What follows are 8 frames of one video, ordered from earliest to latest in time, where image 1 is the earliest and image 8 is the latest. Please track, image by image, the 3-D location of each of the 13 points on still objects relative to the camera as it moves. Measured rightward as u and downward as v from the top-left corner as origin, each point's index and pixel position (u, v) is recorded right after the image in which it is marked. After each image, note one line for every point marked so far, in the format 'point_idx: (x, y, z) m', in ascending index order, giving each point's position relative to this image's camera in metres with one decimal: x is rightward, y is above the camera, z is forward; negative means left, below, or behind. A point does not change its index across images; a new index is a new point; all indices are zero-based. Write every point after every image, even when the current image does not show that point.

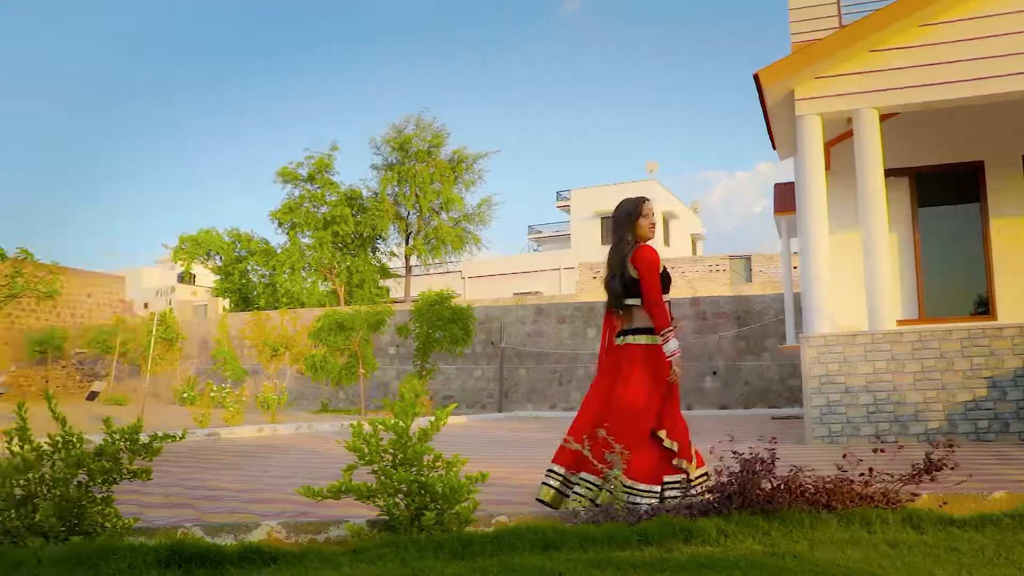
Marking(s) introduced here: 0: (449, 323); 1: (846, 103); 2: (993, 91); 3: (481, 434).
0: (-1.0, -0.6, +12.5) m
1: (+3.1, +1.7, +7.2) m
2: (+4.3, +1.7, +6.9) m
3: (-0.4, -2.0, +10.7) m
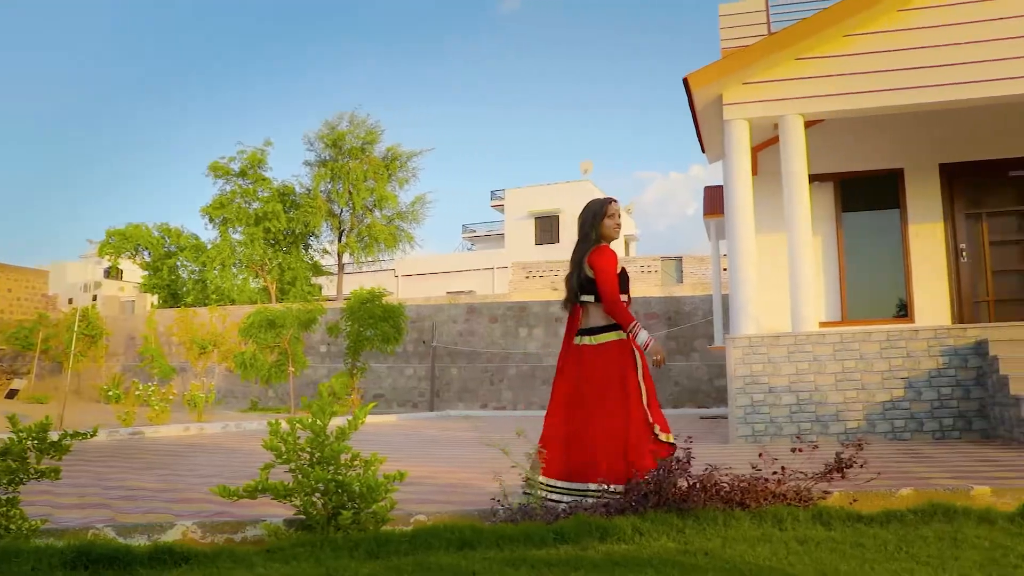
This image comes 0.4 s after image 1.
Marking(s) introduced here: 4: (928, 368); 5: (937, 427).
0: (-2.1, -0.5, +12.3) m
1: (+2.5, +1.7, +7.4) m
2: (+3.7, +1.7, +7.1) m
3: (-1.4, -1.9, +10.5) m
4: (+3.9, -0.7, +7.3) m
5: (+3.9, -1.3, +7.2) m
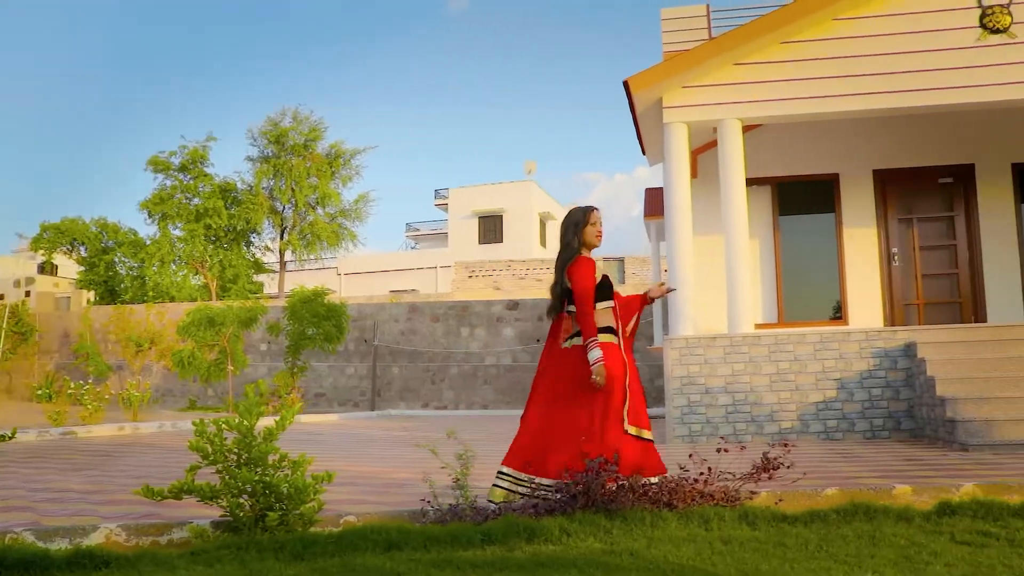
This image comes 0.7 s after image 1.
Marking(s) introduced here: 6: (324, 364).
0: (-2.9, -0.5, +12.1) m
1: (+1.9, +1.7, +7.4) m
2: (+3.1, +1.7, +7.3) m
3: (-2.1, -1.9, +10.3) m
4: (+3.3, -0.8, +7.4) m
5: (+3.3, -1.3, +7.3) m
6: (-3.3, -1.3, +13.5) m
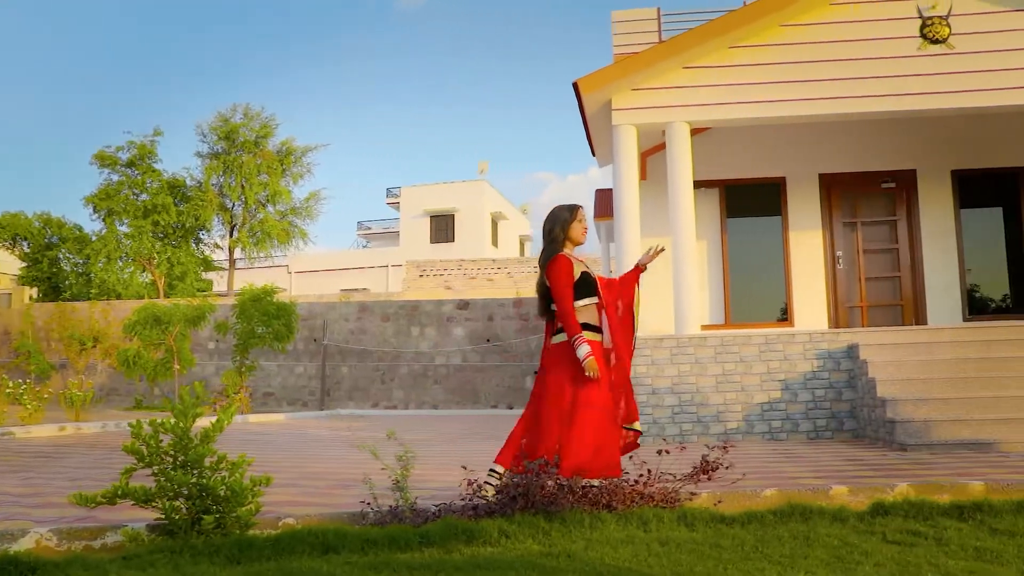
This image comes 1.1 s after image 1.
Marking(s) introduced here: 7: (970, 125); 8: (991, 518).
0: (-3.6, -0.5, +11.9) m
1: (+1.4, +1.6, +7.5) m
2: (+2.7, +1.7, +7.4) m
3: (-2.8, -1.9, +10.2) m
4: (+2.8, -0.8, +7.5) m
5: (+2.8, -1.3, +7.4) m
6: (-4.1, -1.3, +13.2) m
7: (+5.0, +1.8, +8.5) m
8: (+2.4, -1.2, +3.9) m
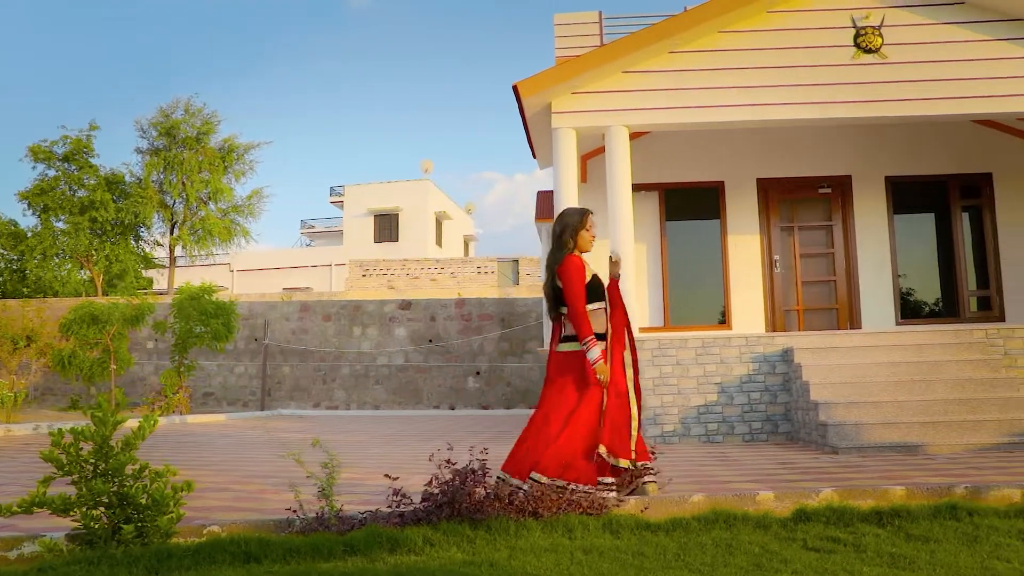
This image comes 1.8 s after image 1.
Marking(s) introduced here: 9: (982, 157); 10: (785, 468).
0: (-4.5, -0.4, +11.6) m
1: (+0.9, +1.6, +7.5) m
2: (+2.1, +1.6, +7.4) m
3: (-3.5, -1.9, +9.9) m
4: (+2.2, -0.8, +7.6) m
5: (+2.2, -1.4, +7.5) m
6: (-5.0, -1.2, +12.9) m
7: (+4.3, +1.7, +8.7) m
8: (+2.0, -1.2, +4.0) m
9: (+5.2, +1.5, +8.7) m
10: (+2.2, -1.5, +6.3) m
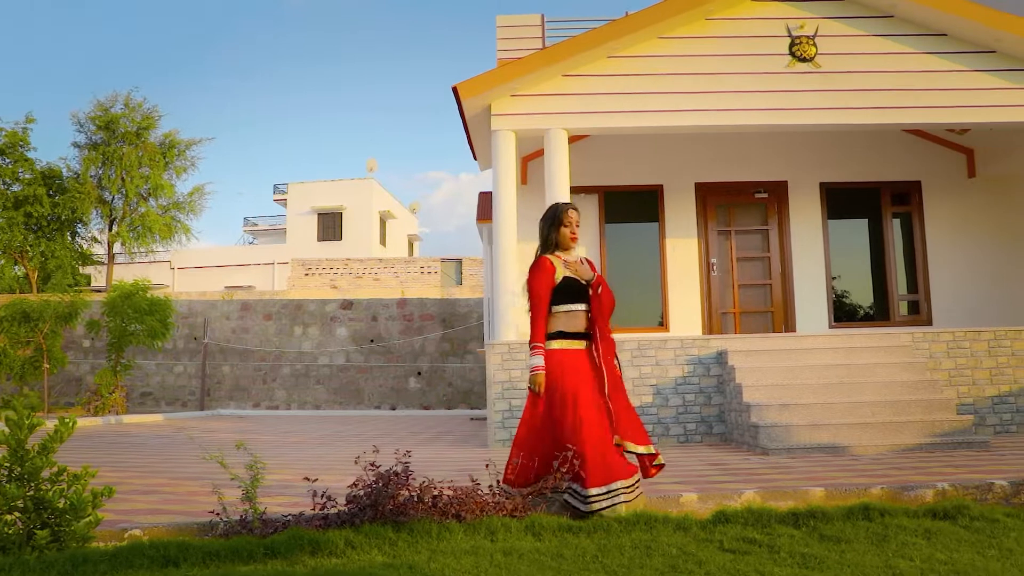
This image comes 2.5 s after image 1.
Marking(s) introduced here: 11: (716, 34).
0: (-5.3, -0.4, +11.3) m
1: (+0.3, +1.6, +7.5) m
2: (+1.5, +1.6, +7.5) m
3: (-4.3, -1.8, +9.7) m
4: (+1.6, -0.9, +7.7) m
5: (+1.6, -1.4, +7.6) m
6: (-5.8, -1.2, +12.6) m
7: (+3.7, +1.7, +8.9) m
8: (+1.6, -1.2, +4.1) m
9: (+4.6, +1.4, +8.9) m
10: (+1.7, -1.5, +6.4) m
11: (+2.0, +2.5, +7.7) m
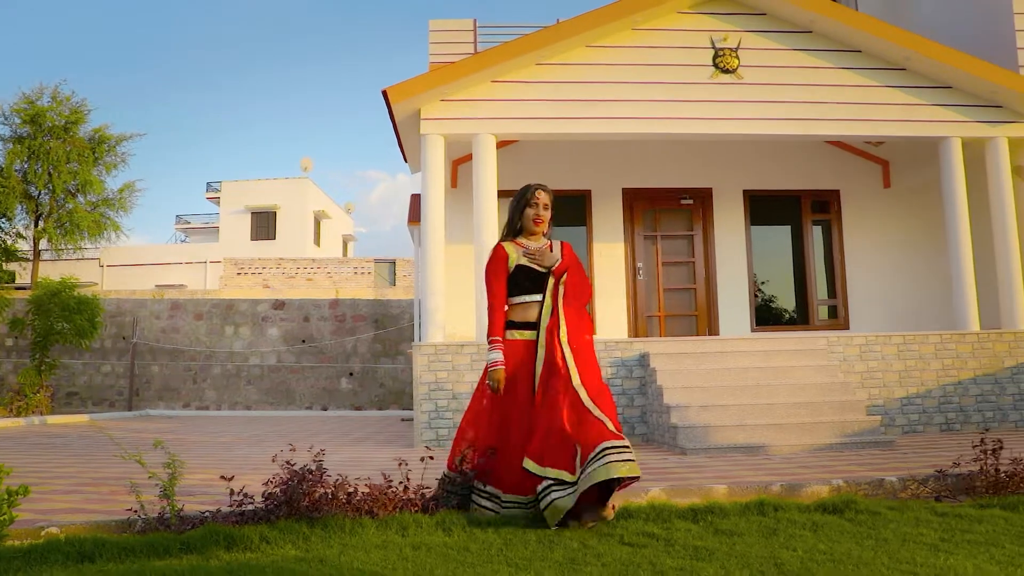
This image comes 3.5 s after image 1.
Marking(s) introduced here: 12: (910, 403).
0: (-6.2, -0.4, +11.1) m
1: (-0.4, +1.6, +7.6) m
2: (+0.8, +1.6, +7.7) m
3: (-5.1, -1.8, +9.5) m
4: (+0.9, -0.9, +7.9) m
5: (+0.9, -1.4, +7.8) m
6: (-6.9, -1.1, +12.3) m
7: (+2.9, +1.6, +9.2) m
8: (+1.1, -1.3, +4.3) m
9: (+3.8, +1.3, +9.3) m
10: (+1.0, -1.5, +6.6) m
11: (+1.3, +2.5, +7.9) m
12: (+4.0, -1.1, +7.8) m
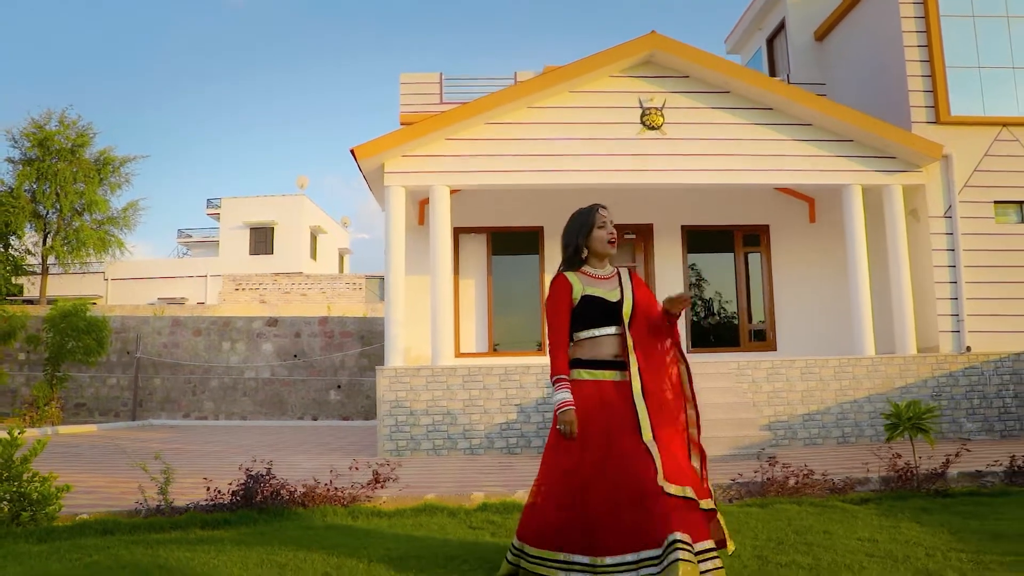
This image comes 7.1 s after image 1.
0: (-6.7, -0.7, +12.3) m
1: (-0.9, +1.2, +8.8) m
2: (+0.3, +1.2, +8.9) m
3: (-5.6, -2.2, +10.7) m
4: (+0.4, -1.2, +9.1) m
5: (+0.4, -1.8, +8.9) m
6: (-7.4, -1.5, +13.5) m
7: (+2.4, +1.3, +10.4) m
8: (+0.6, -1.6, +5.5) m
9: (+3.2, +1.0, +10.5) m
10: (+0.5, -1.8, +7.8) m
11: (+0.8, +2.1, +9.1) m
12: (+3.4, -1.5, +8.9) m
